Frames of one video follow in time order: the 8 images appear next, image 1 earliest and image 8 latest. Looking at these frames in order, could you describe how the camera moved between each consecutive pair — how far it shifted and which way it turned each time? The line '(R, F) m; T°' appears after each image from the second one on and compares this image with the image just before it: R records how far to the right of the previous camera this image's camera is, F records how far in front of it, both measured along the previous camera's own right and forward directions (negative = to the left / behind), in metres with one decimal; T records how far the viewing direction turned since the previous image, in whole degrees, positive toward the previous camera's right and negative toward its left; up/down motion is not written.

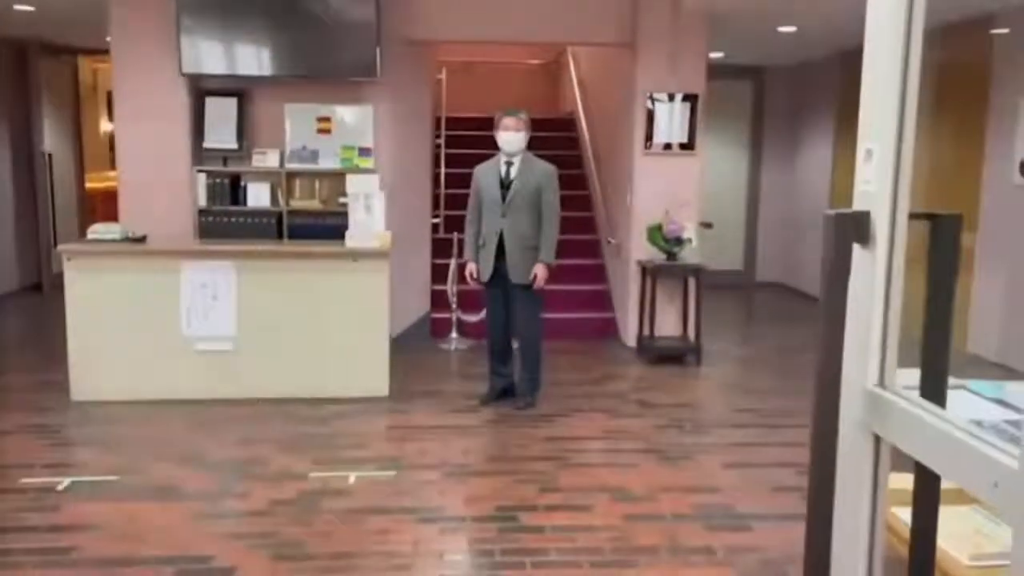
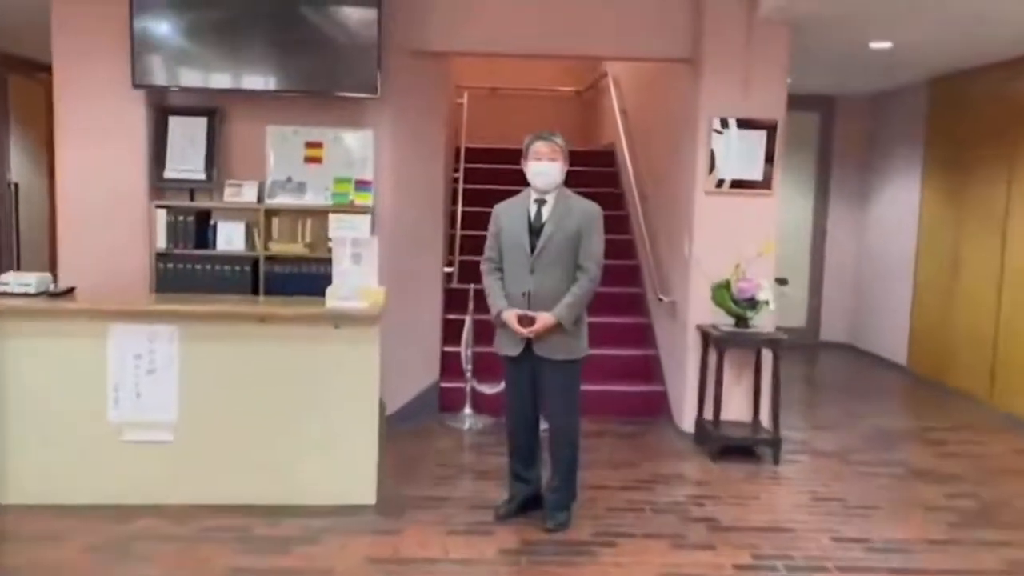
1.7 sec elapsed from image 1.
(0.0, +1.4) m; -2°
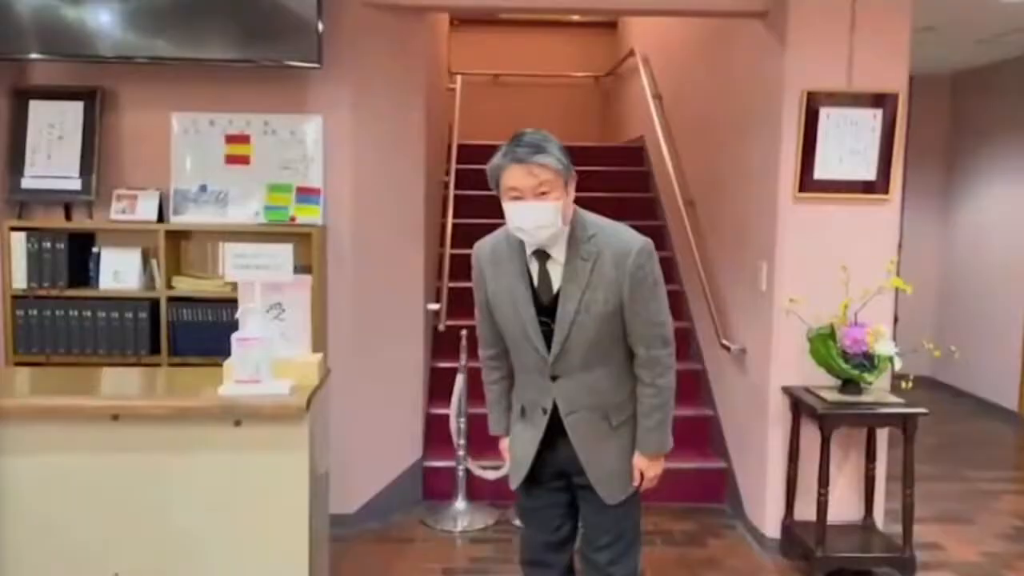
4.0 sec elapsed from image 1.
(0.0, +1.7) m; -1°
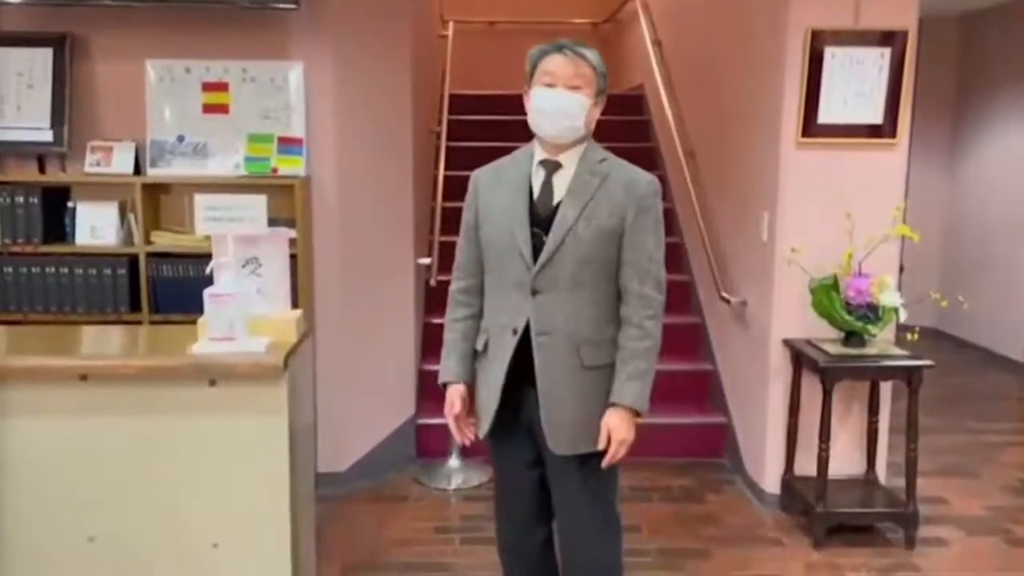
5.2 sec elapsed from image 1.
(+0.1, +0.1) m; 0°
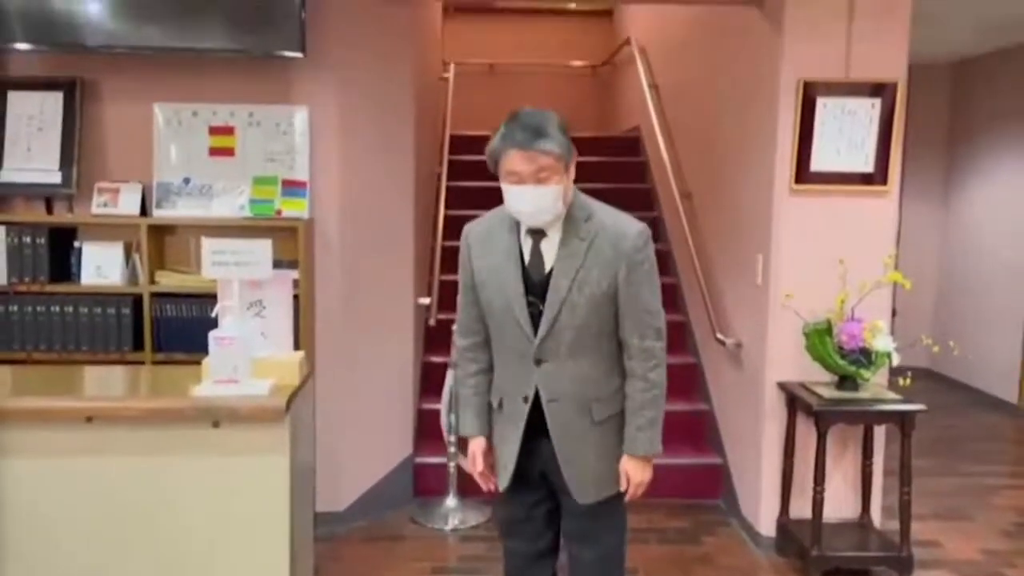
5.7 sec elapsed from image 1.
(0.0, -0.1) m; 0°
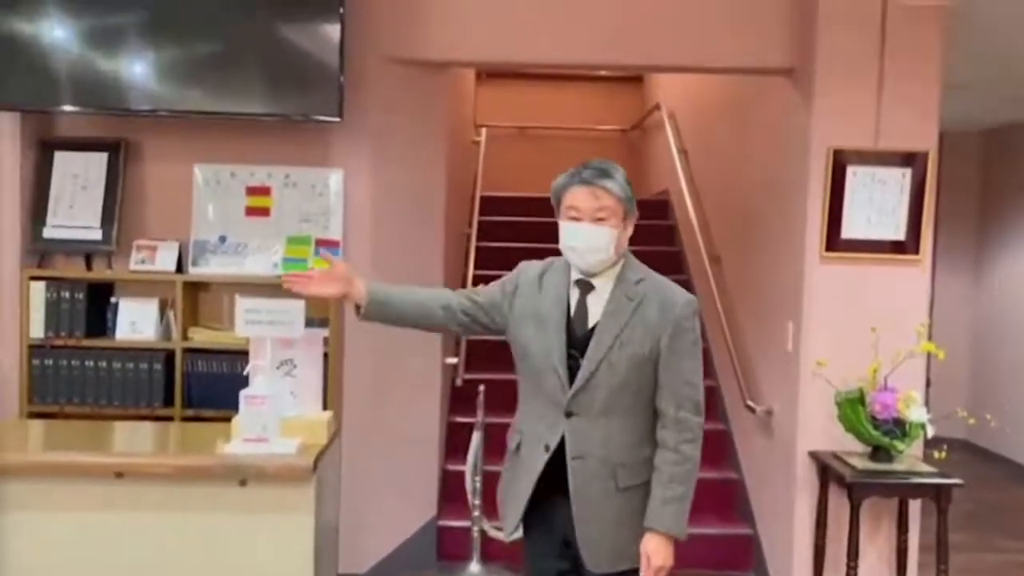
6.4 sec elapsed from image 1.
(0.0, 0.0) m; -2°
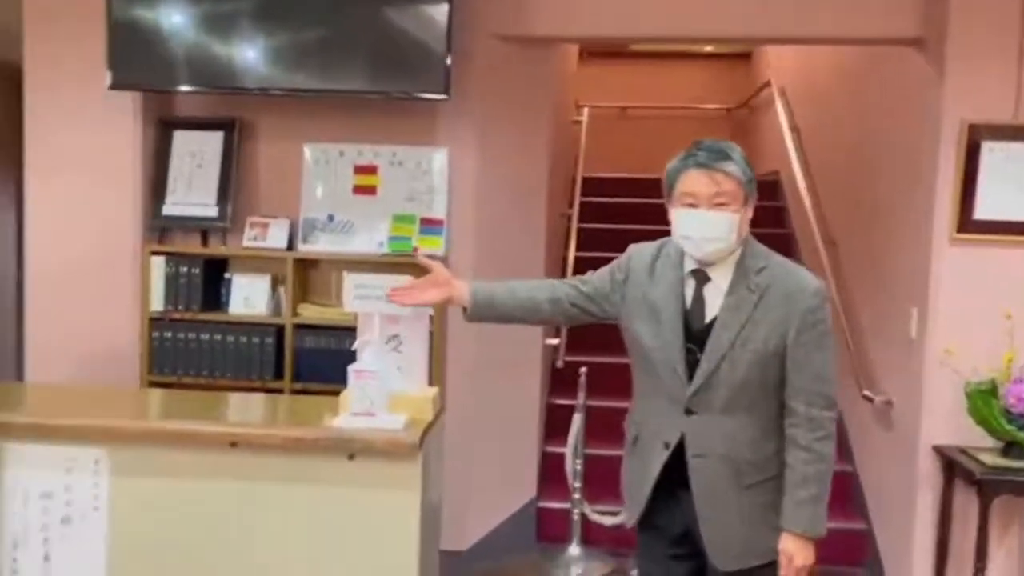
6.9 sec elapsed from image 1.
(0.0, +0.1) m; -6°
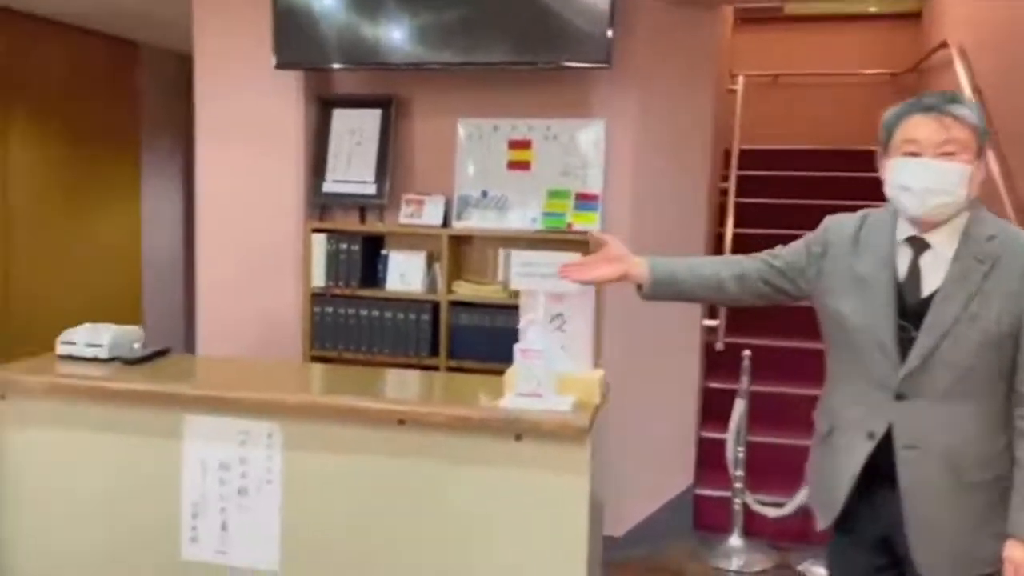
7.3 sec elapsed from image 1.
(-0.1, +0.1) m; -9°
